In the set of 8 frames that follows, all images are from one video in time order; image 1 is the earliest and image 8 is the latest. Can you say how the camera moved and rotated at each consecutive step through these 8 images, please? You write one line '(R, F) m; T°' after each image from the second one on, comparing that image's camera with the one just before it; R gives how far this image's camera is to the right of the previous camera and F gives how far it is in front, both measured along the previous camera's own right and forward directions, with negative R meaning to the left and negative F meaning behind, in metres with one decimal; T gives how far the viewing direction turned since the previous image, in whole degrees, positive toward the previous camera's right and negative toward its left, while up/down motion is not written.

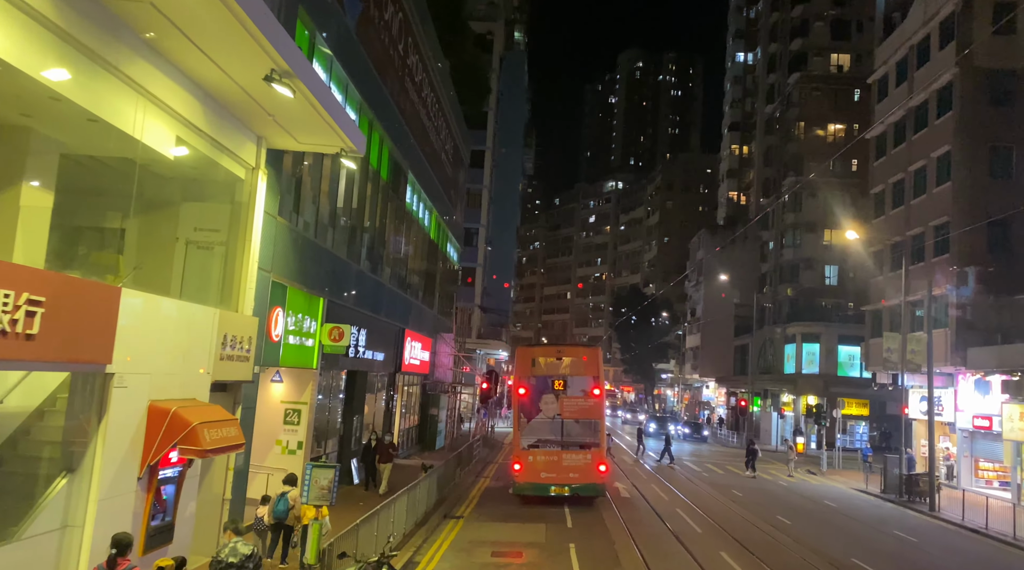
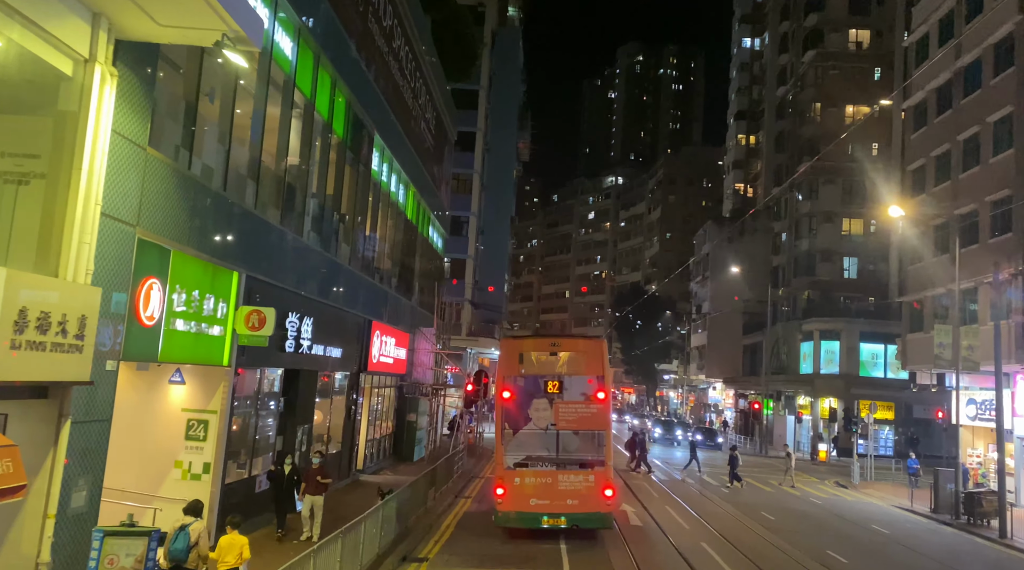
(+0.3, +4.5) m; 0°
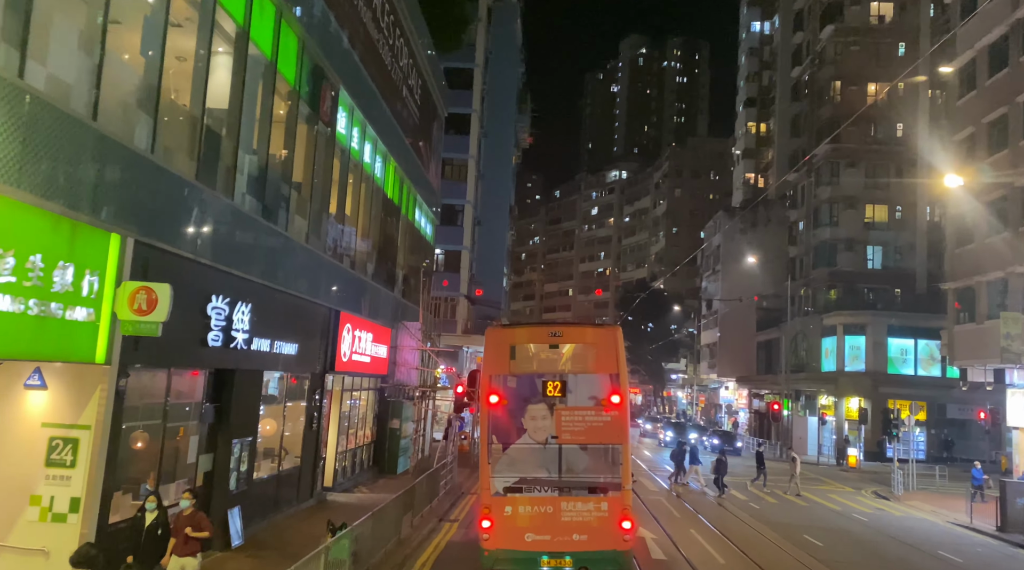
(+0.2, +3.7) m; 0°
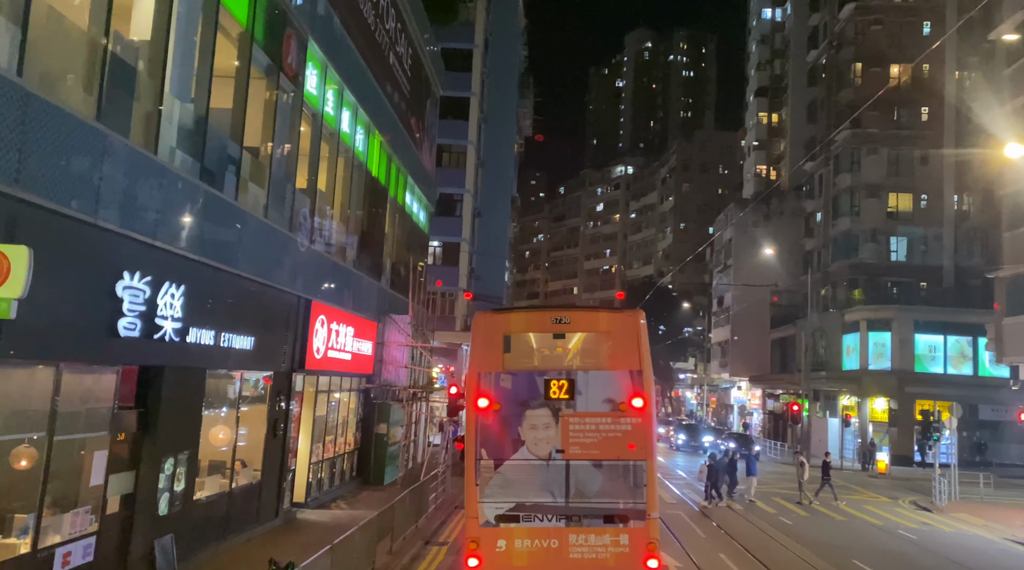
(+0.1, +2.8) m; 0°
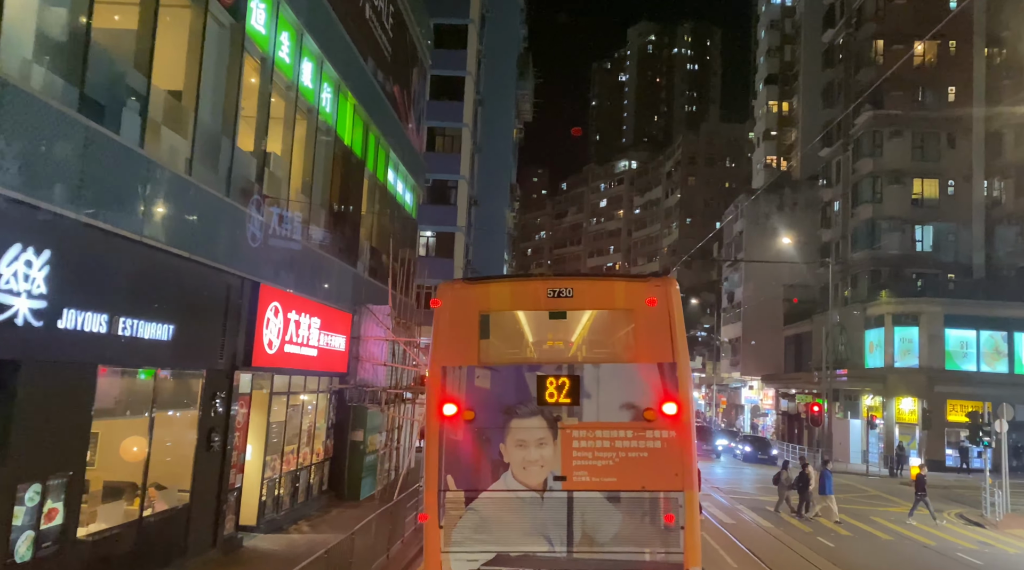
(+0.2, +3.1) m; 0°
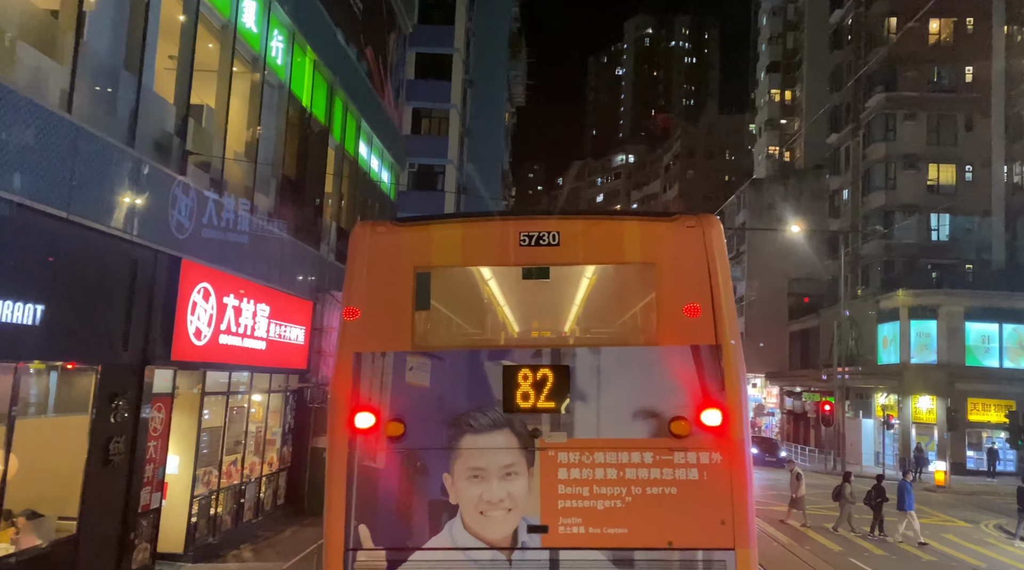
(+0.2, +2.7) m; 0°
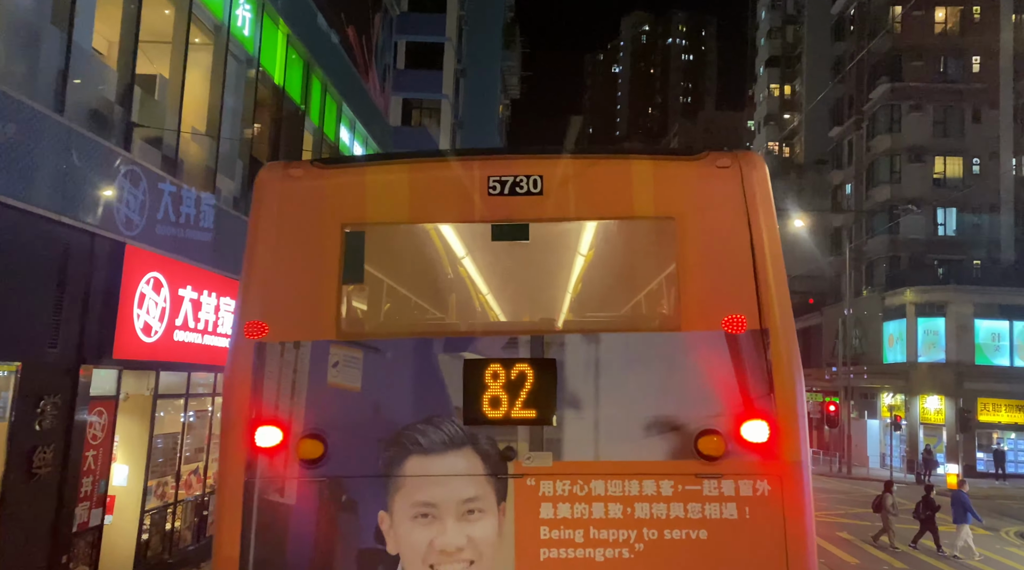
(+0.1, +1.3) m; 0°
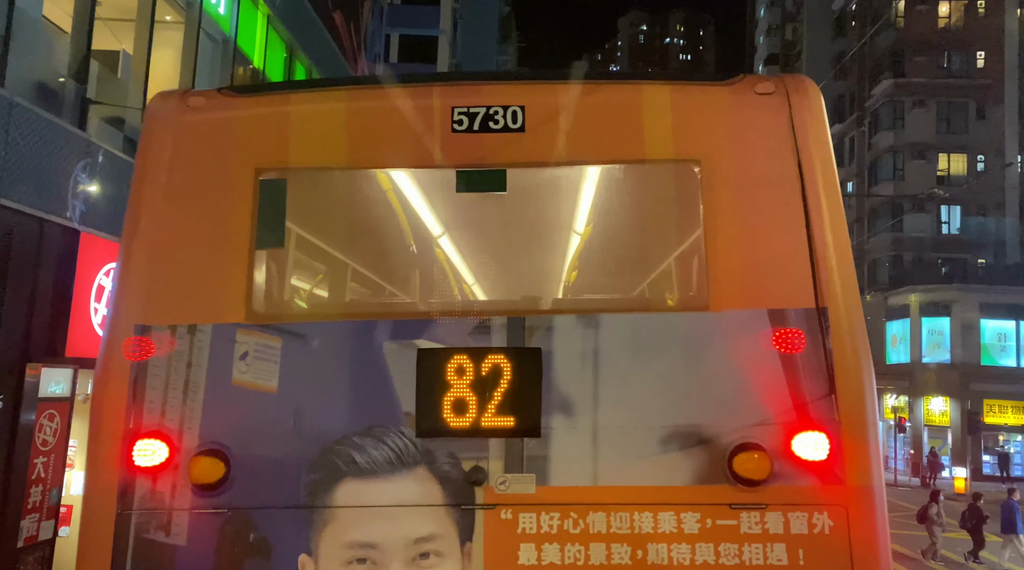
(+0.1, +0.9) m; 0°
